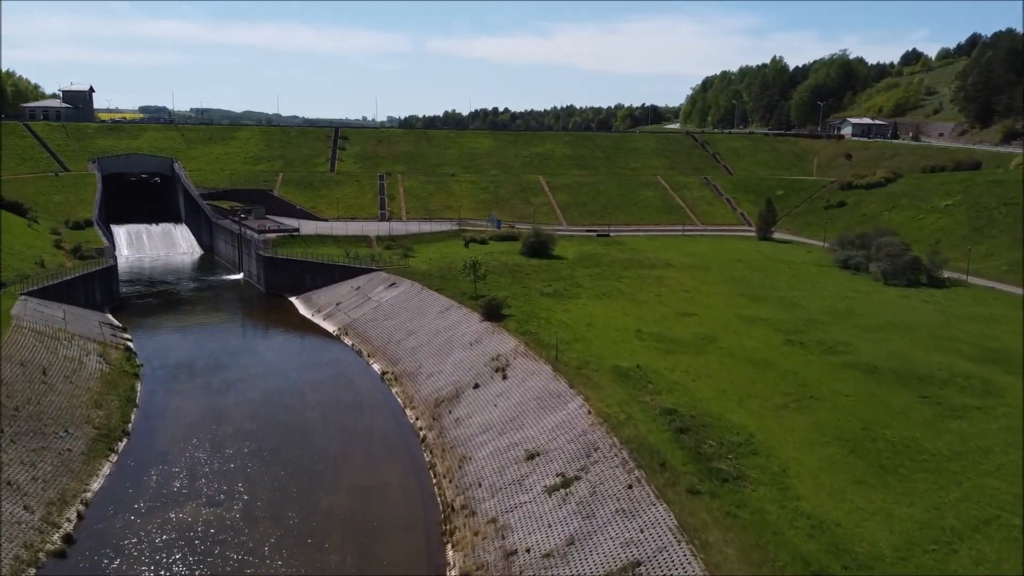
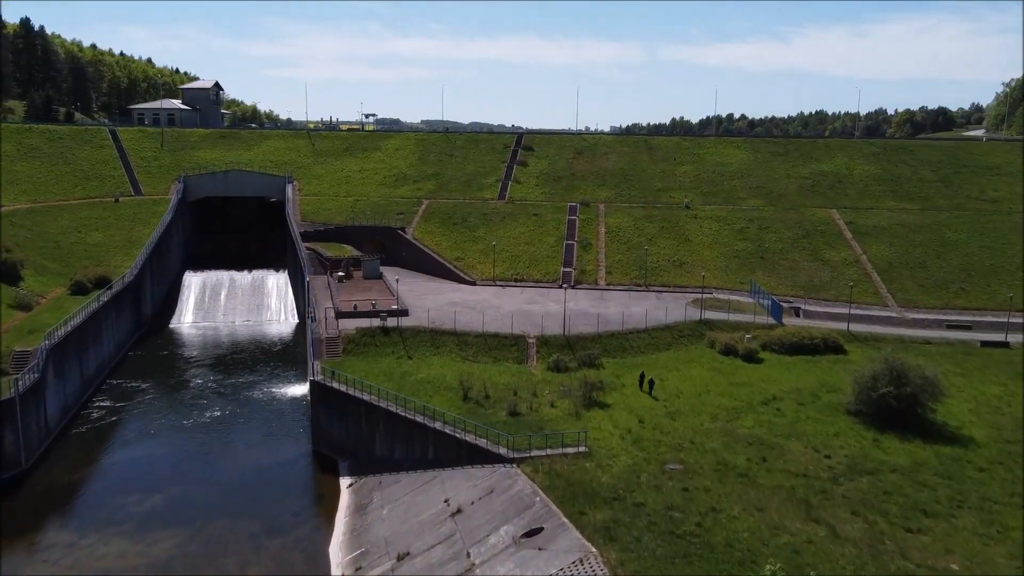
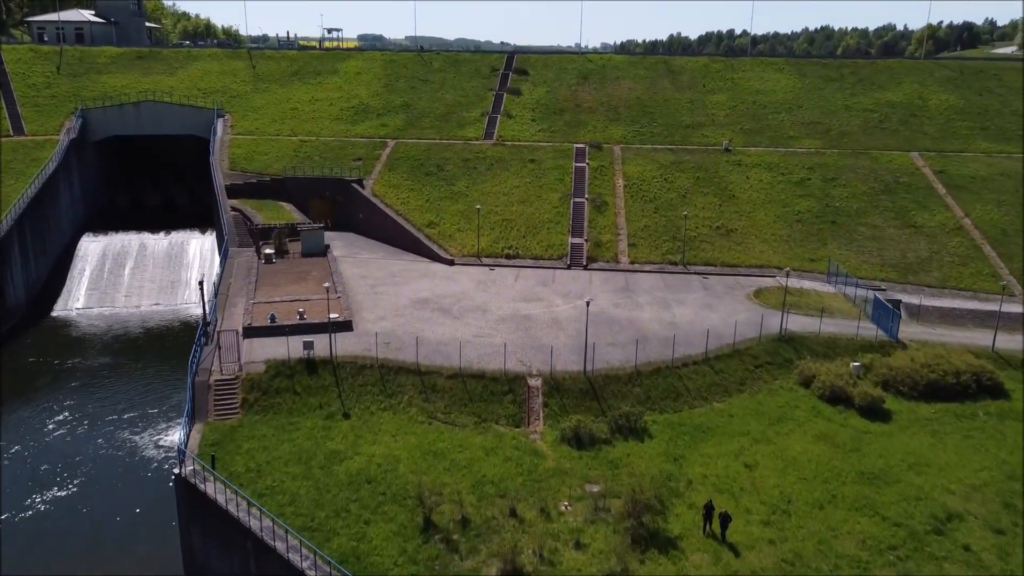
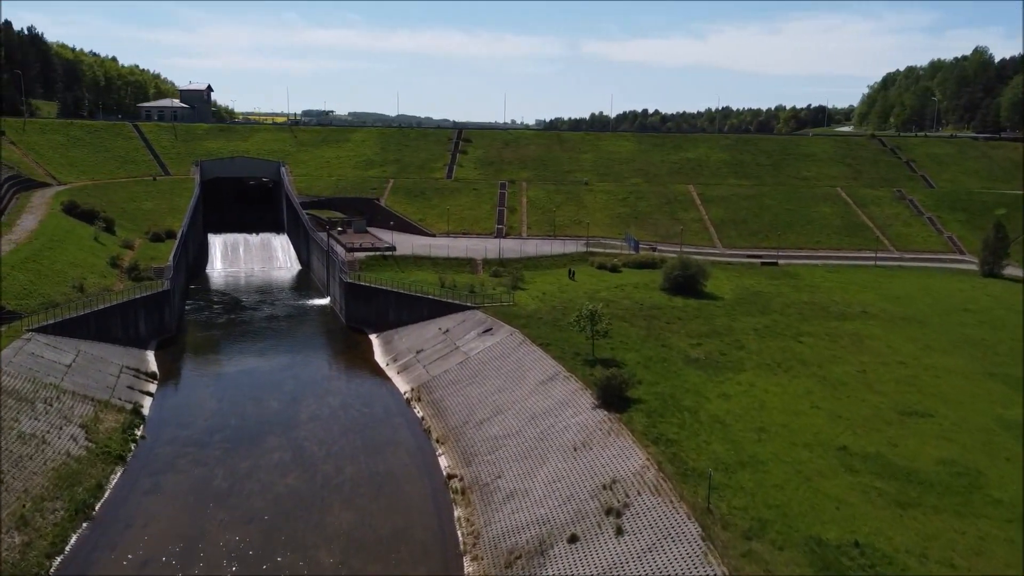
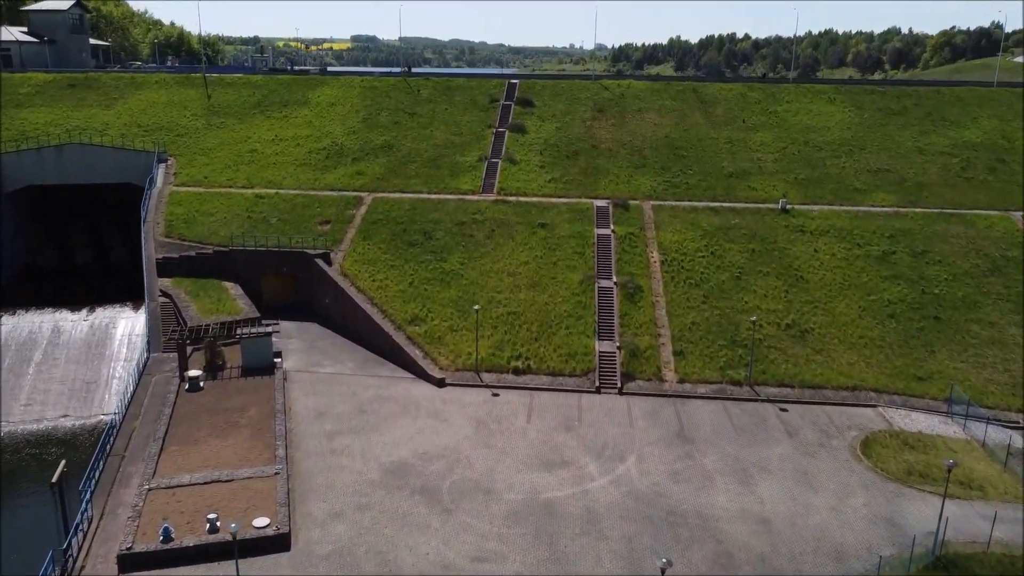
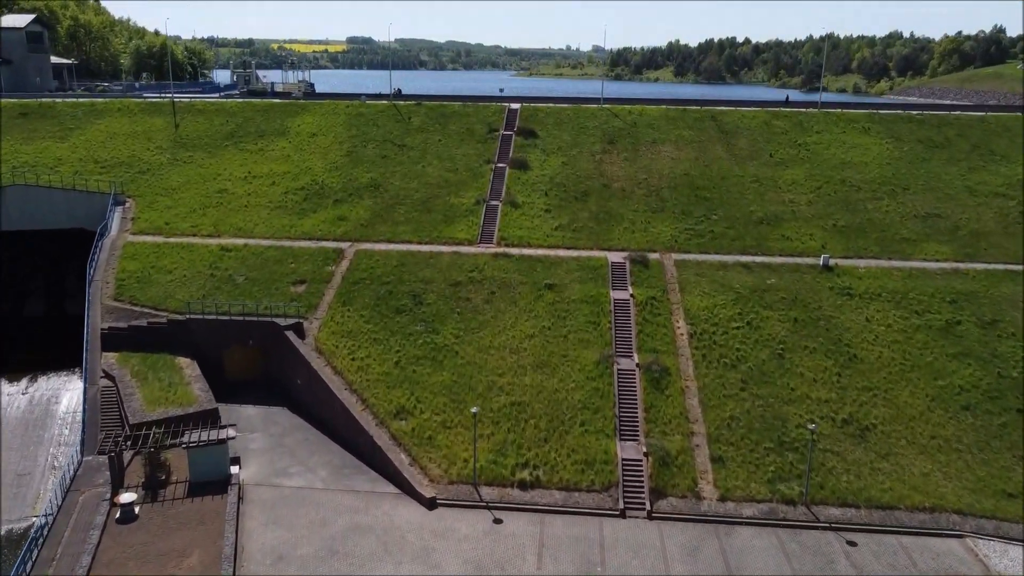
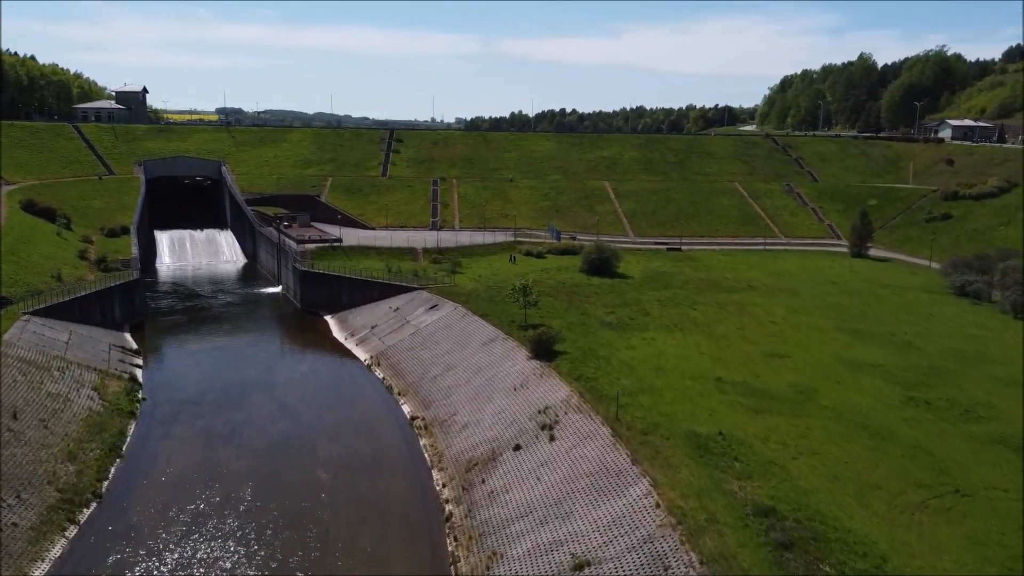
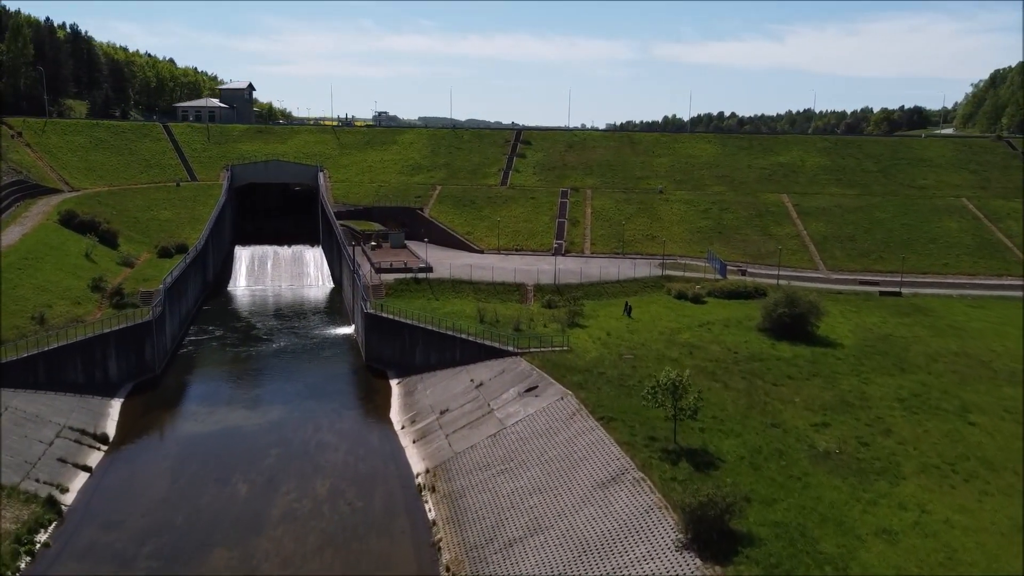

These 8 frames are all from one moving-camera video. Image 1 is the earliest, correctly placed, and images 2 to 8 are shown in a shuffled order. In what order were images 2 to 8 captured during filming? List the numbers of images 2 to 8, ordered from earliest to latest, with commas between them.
7, 4, 8, 2, 3, 5, 6
